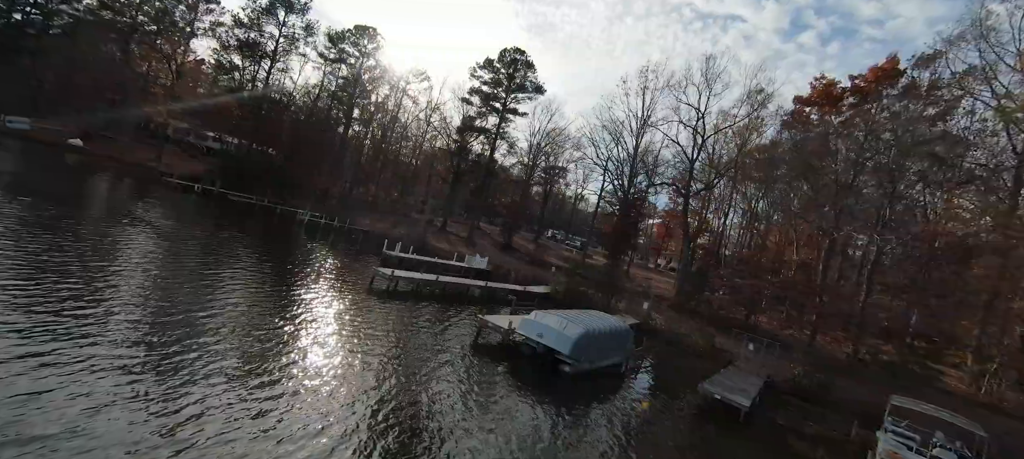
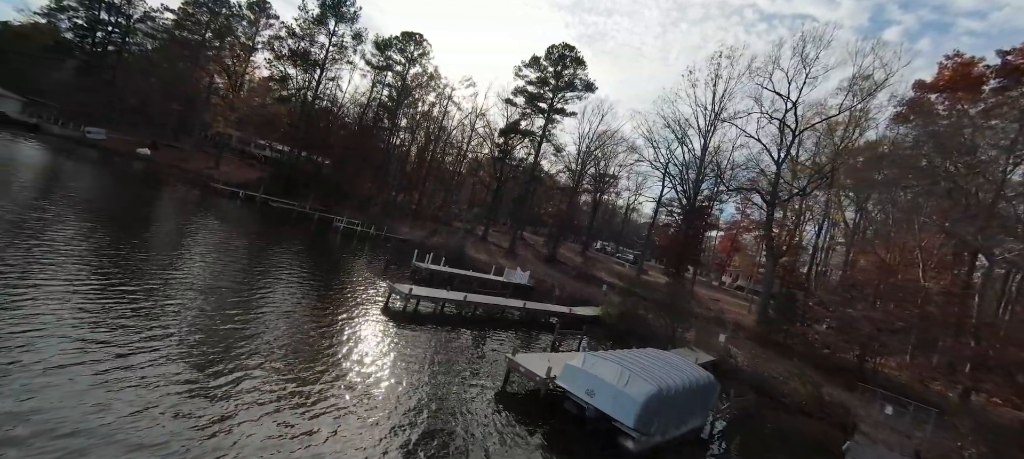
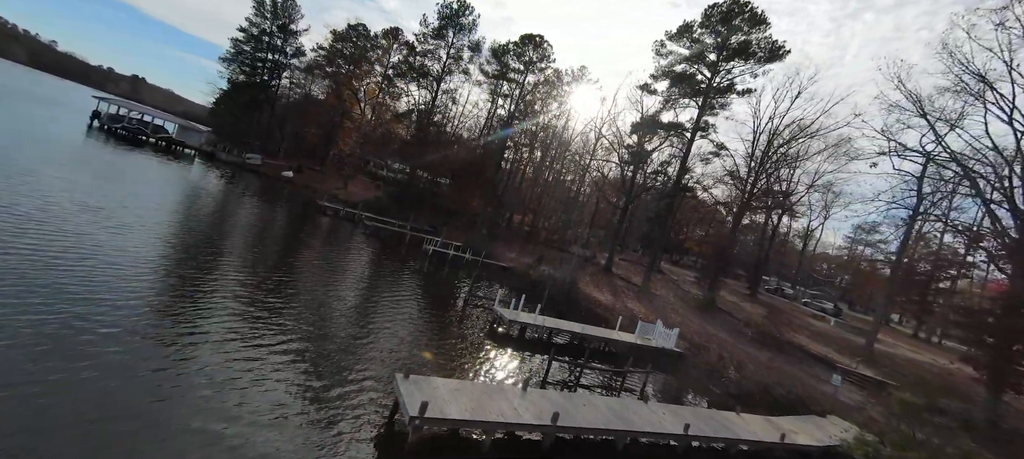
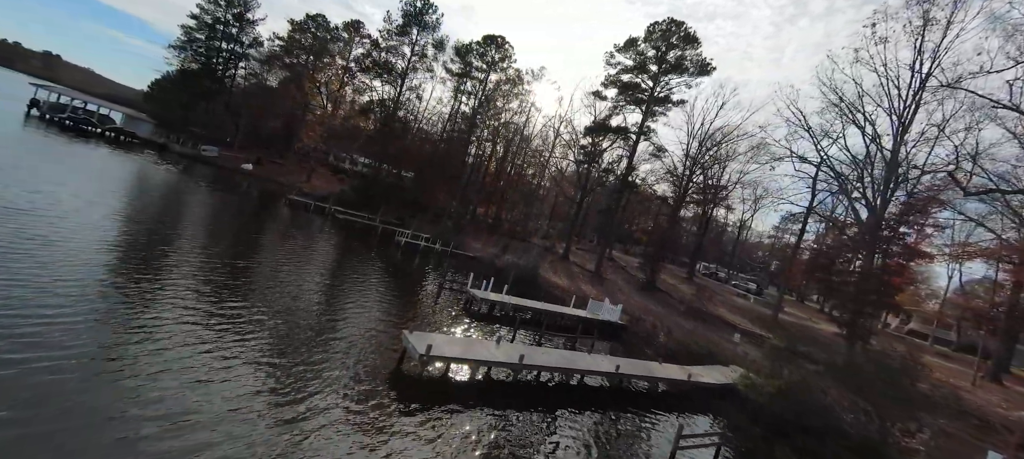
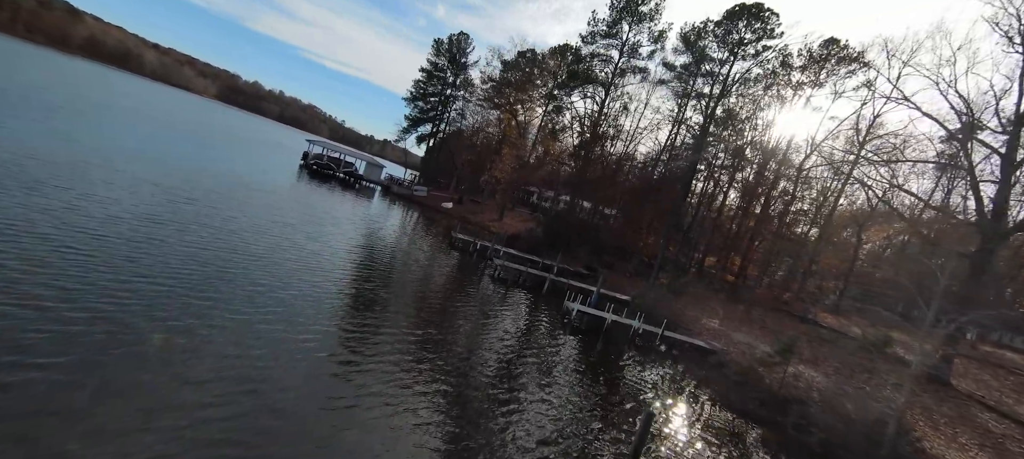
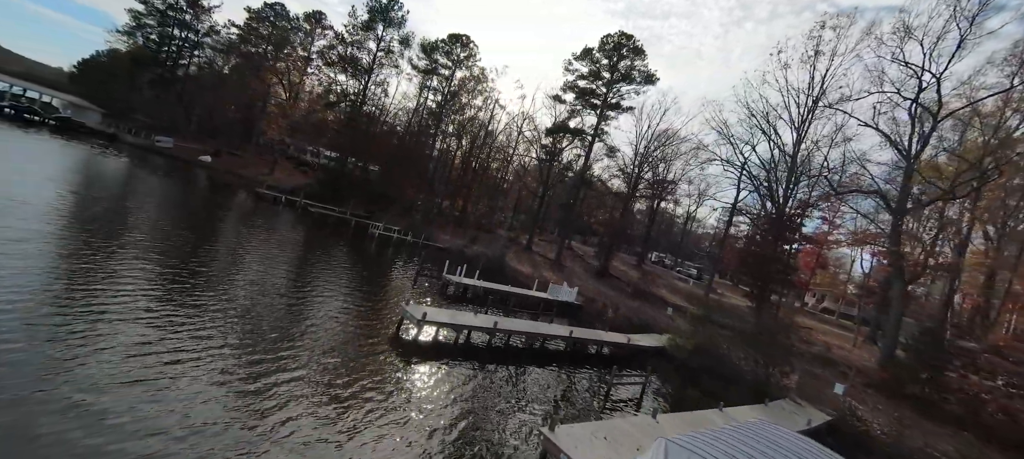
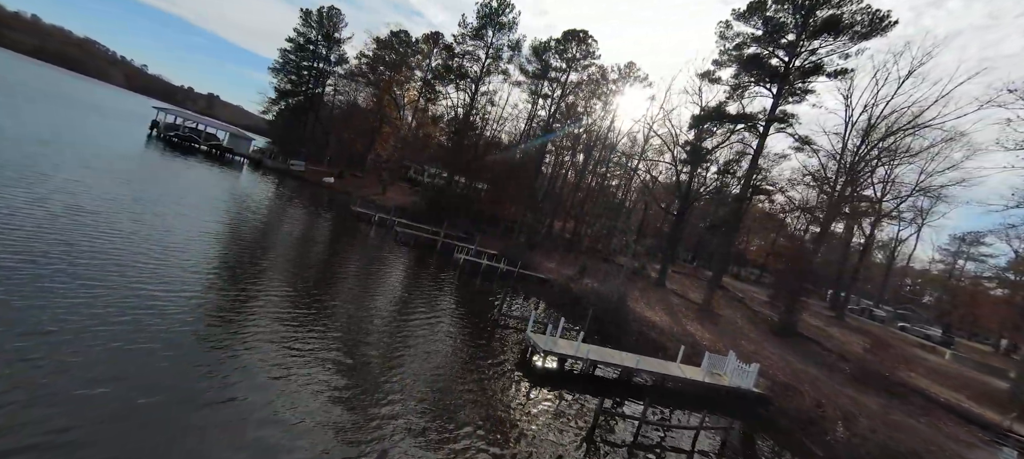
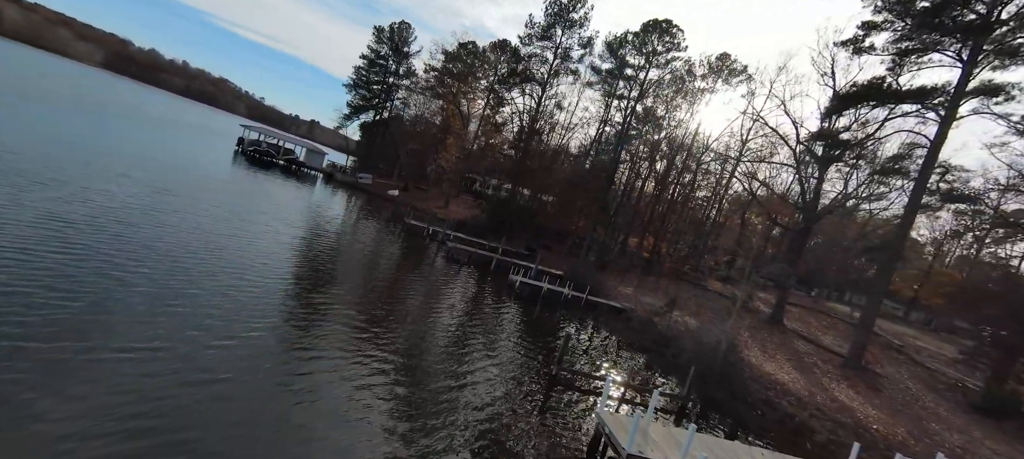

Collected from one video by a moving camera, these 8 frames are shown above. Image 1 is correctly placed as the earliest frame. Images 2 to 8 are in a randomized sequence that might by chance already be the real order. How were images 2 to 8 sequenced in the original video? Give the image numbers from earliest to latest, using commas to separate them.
2, 6, 4, 3, 7, 8, 5
